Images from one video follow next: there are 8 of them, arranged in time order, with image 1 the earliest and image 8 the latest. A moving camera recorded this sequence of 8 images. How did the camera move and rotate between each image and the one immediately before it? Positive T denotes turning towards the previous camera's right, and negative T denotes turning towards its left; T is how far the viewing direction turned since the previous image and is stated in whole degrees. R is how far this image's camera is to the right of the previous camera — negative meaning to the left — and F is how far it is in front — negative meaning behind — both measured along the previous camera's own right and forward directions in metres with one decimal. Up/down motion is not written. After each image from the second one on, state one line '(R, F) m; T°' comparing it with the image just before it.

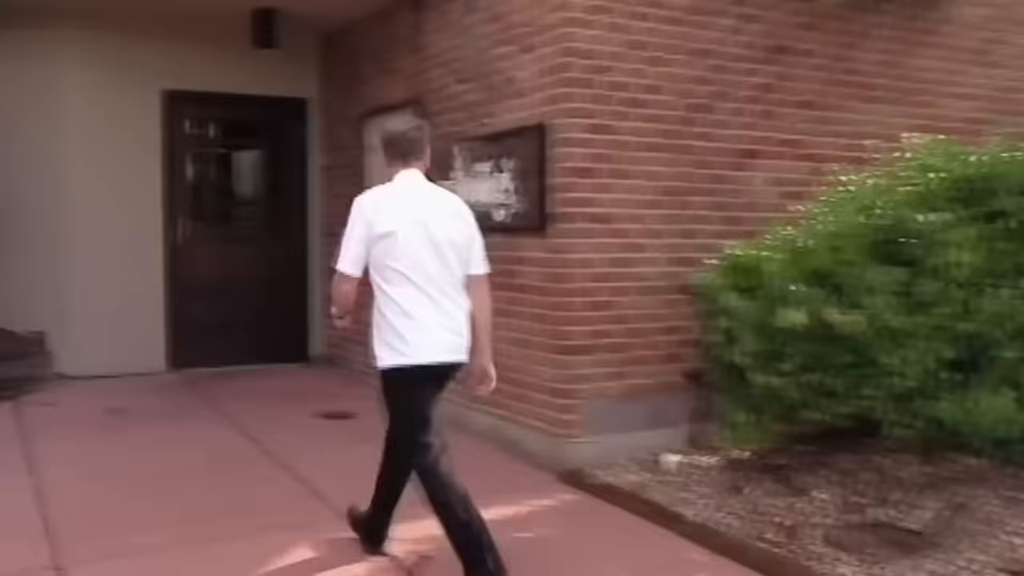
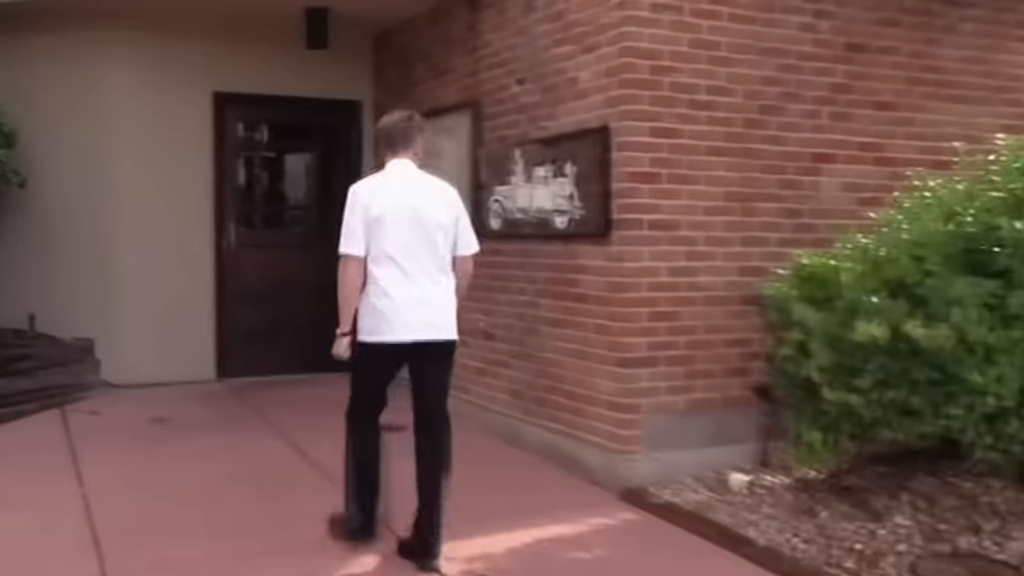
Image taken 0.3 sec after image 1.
(0.0, +0.3) m; -2°
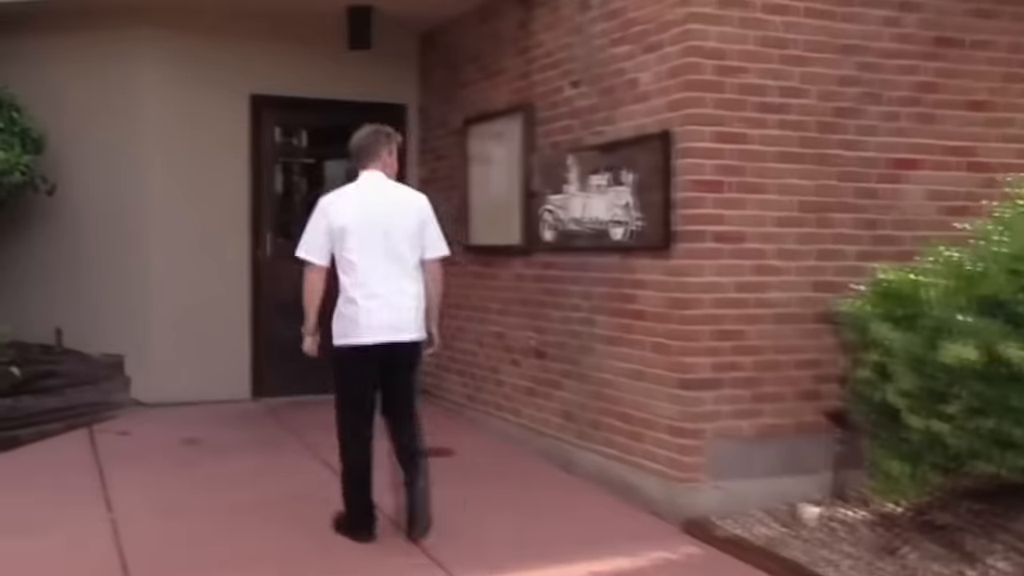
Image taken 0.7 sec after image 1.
(0.0, +0.4) m; -2°
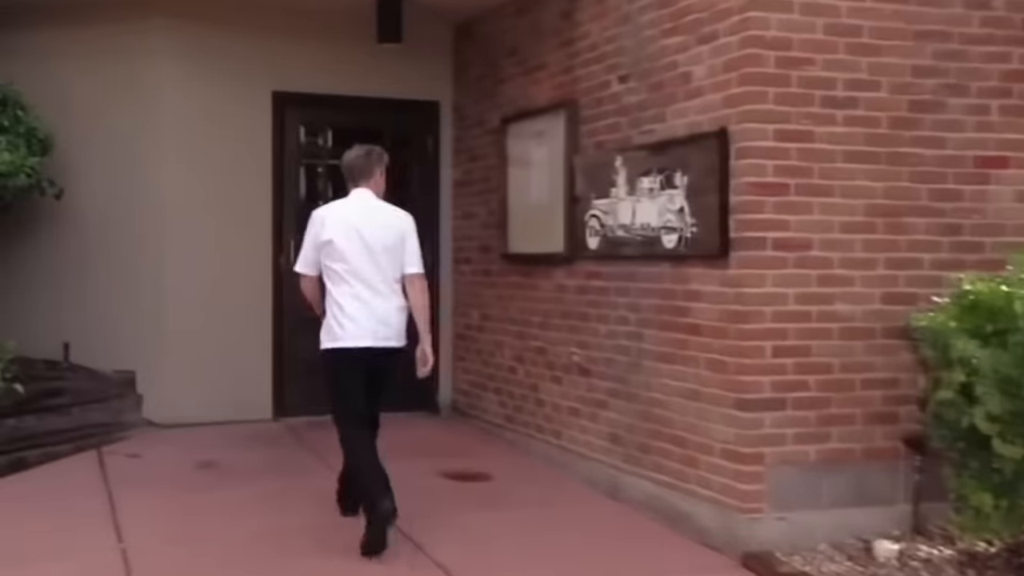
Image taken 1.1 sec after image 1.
(0.0, +0.5) m; -1°
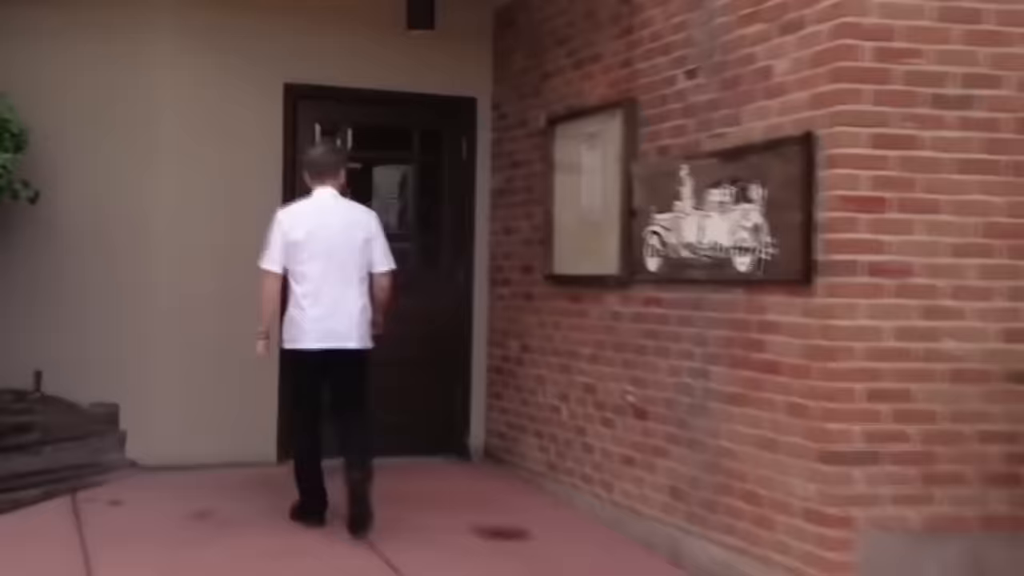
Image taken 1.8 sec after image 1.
(-0.1, +0.9) m; -1°
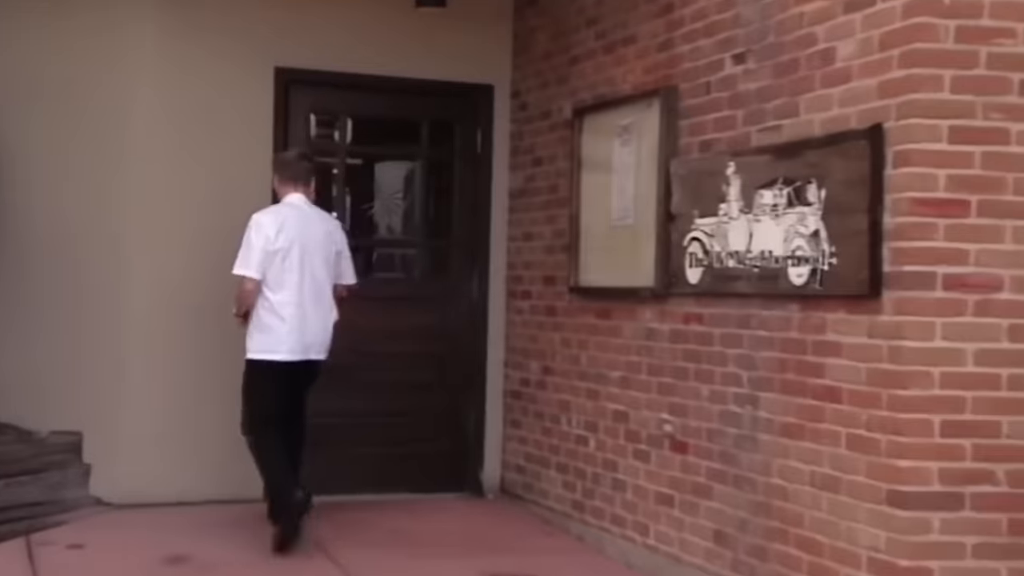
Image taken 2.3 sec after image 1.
(-0.1, +0.7) m; 0°
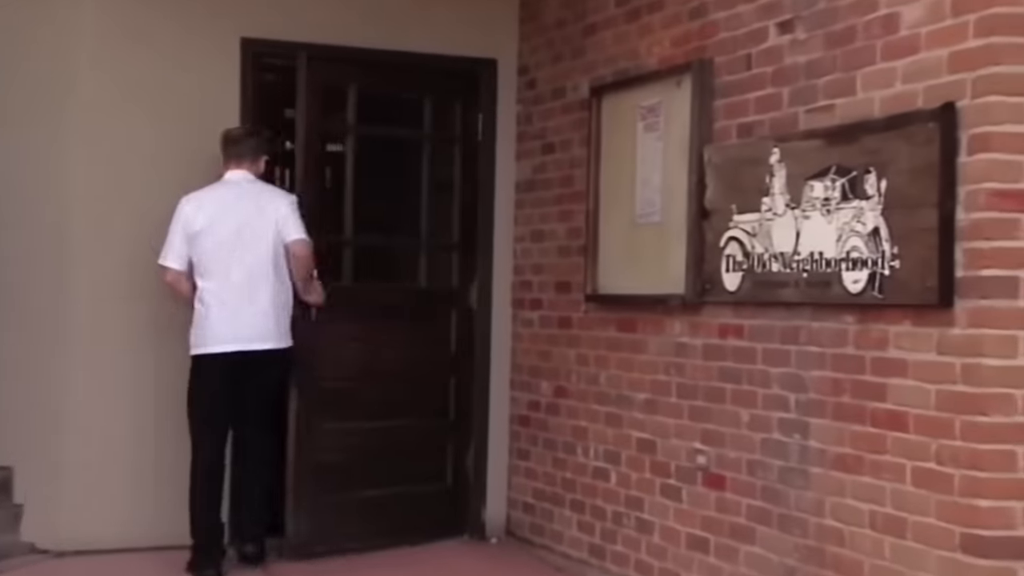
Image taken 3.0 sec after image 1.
(0.0, +0.7) m; 0°
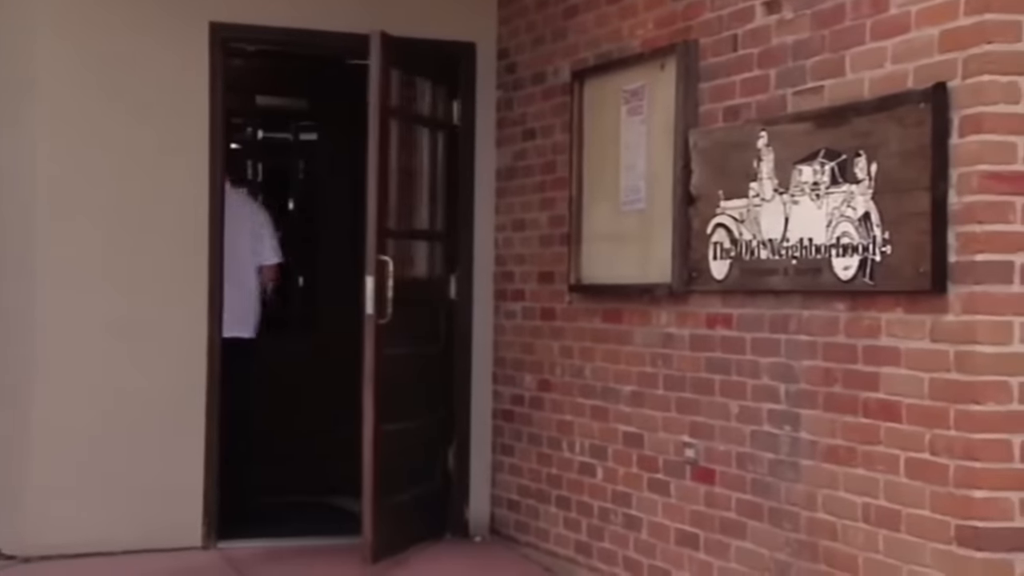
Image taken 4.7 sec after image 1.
(0.0, +0.1) m; +1°
